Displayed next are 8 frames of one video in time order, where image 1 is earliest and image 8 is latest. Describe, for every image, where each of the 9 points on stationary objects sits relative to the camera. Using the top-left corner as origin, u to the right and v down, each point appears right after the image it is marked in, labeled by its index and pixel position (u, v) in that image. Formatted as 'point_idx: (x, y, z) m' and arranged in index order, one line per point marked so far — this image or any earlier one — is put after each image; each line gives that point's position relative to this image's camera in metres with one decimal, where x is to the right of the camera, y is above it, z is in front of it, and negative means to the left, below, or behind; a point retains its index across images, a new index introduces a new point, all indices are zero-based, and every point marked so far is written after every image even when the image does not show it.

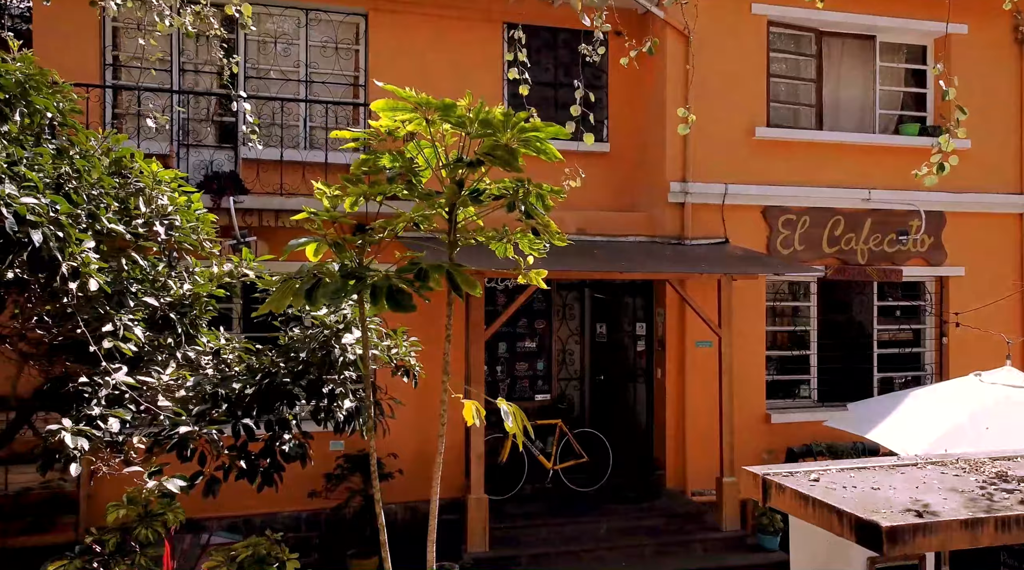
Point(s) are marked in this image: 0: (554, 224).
0: (+0.2, +0.3, +4.2) m
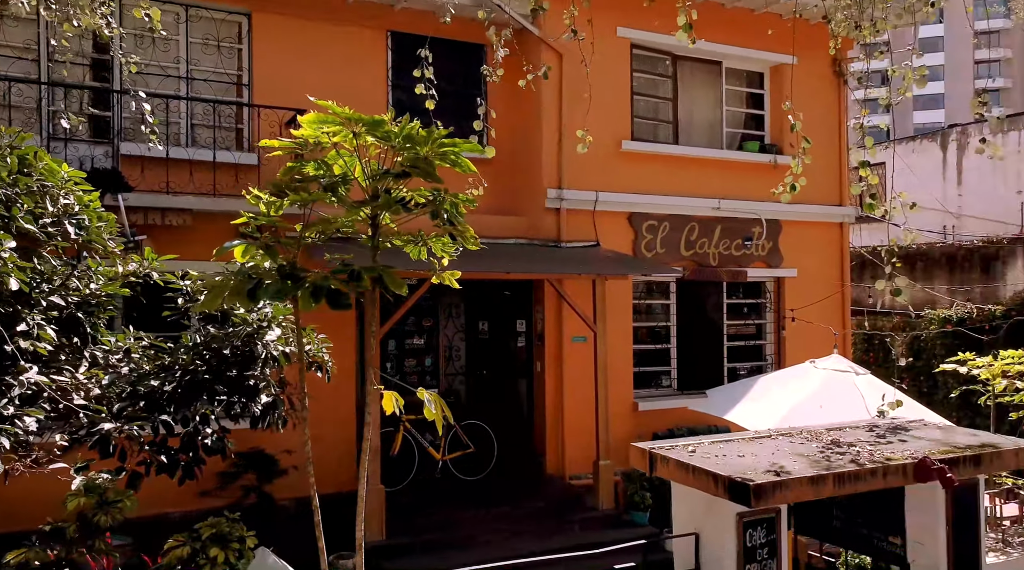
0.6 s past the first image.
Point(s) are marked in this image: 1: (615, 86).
0: (-0.2, +0.3, +4.7) m
1: (+1.2, +2.2, +9.6) m
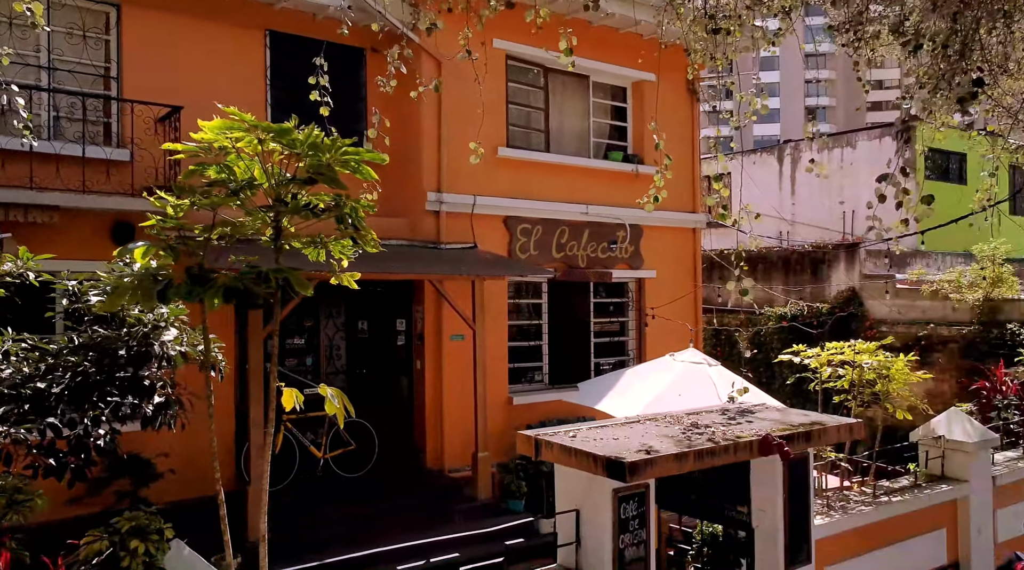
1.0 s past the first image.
0: (-0.8, +0.3, +4.9) m
1: (-0.3, +2.2, +10.0) m
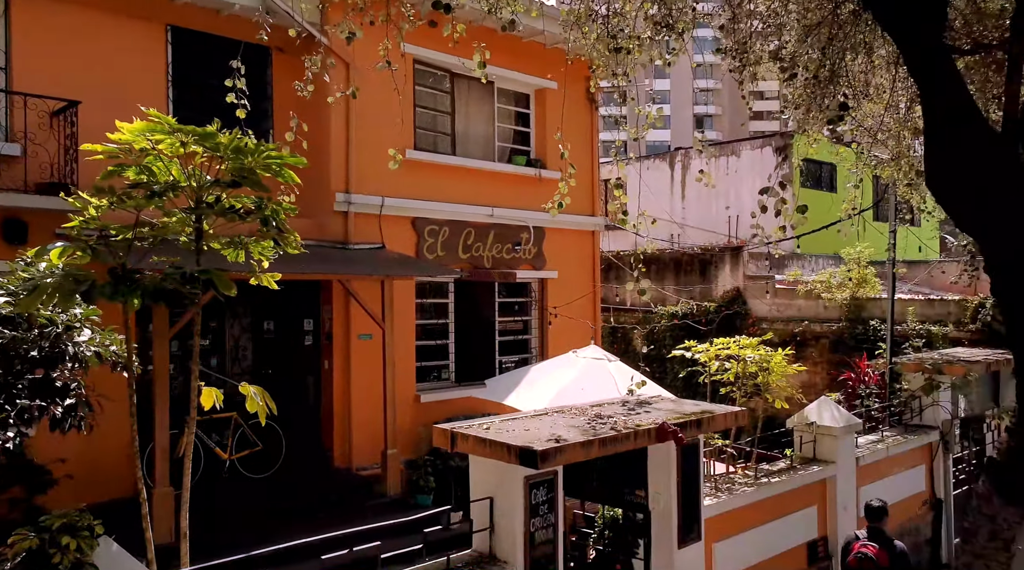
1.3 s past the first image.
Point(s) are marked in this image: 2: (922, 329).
0: (-1.3, +0.3, +5.1) m
1: (-1.4, +2.3, +10.2) m
2: (+5.8, -0.6, +11.9) m
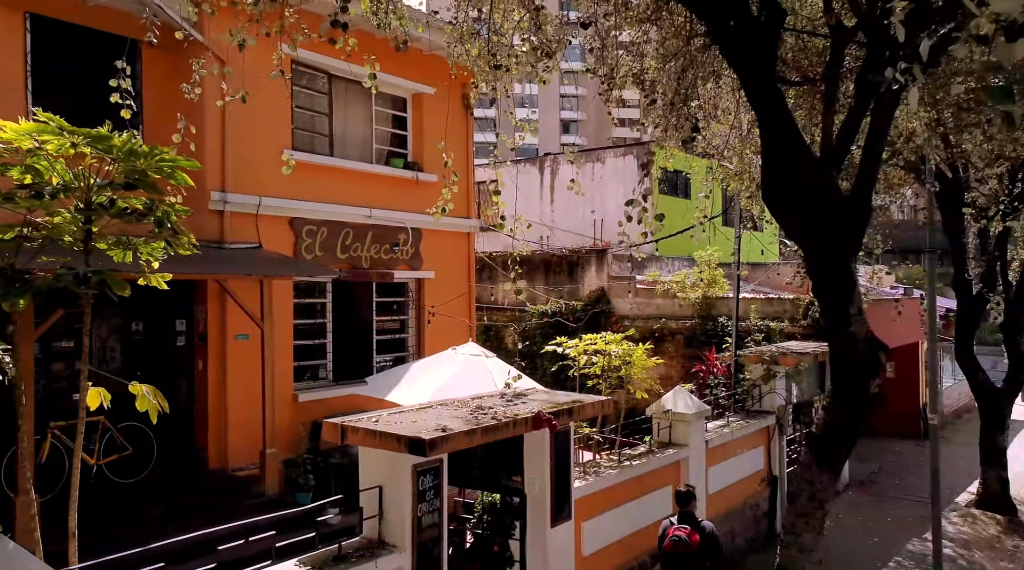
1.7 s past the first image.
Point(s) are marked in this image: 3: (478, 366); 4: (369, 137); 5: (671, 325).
0: (-2.0, +0.3, +5.3) m
1: (-2.9, +2.3, +10.3) m
2: (+3.9, -0.6, +13.1) m
3: (-0.3, -0.8, +8.2) m
4: (-2.0, +2.0, +11.7) m
5: (+2.5, -0.6, +13.5) m
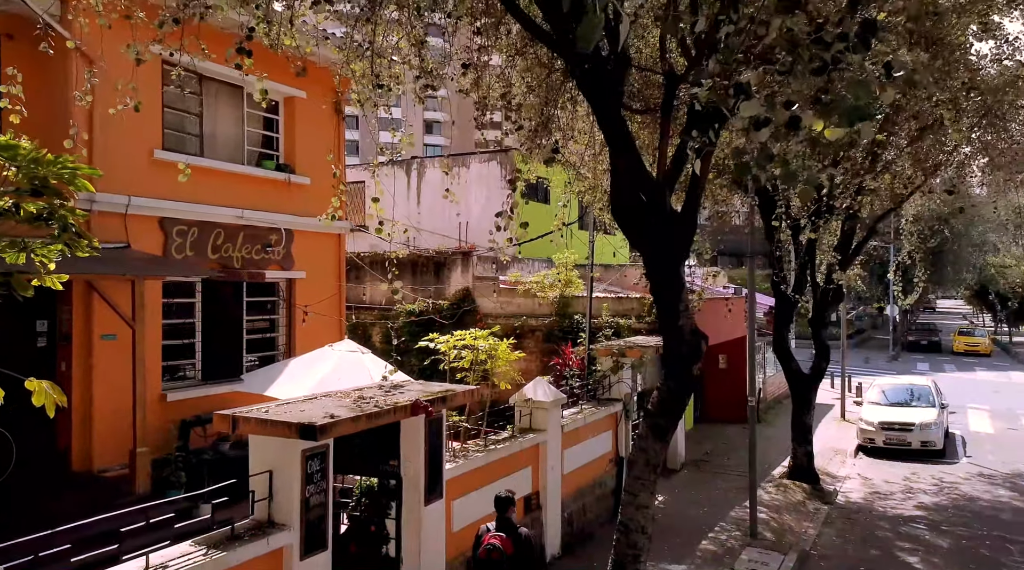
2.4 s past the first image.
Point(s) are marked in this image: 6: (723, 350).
0: (-2.8, +0.3, +5.6) m
1: (-4.5, +2.3, +10.4) m
2: (+1.7, -0.6, +14.3) m
3: (-1.7, -0.8, +8.8) m
4: (-3.9, +2.0, +11.9) m
5: (+0.3, -0.6, +14.5) m
6: (+4.4, -1.4, +17.5) m
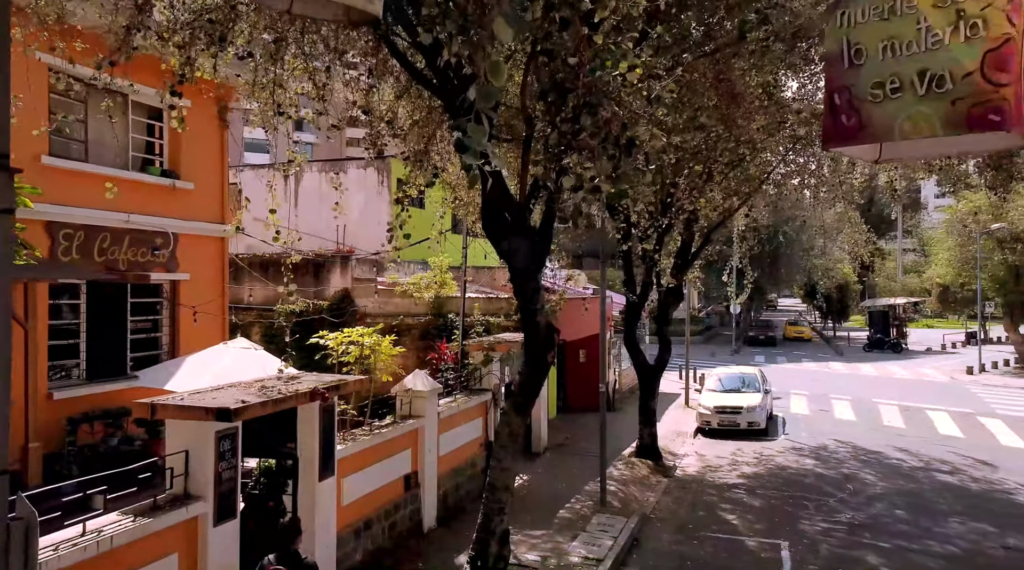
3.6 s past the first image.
0: (-3.7, +0.3, +6.3) m
1: (-6.1, +2.2, +10.8) m
2: (-0.6, -0.6, +15.6) m
3: (-3.0, -0.8, +9.7) m
4: (-5.7, +2.0, +12.4) m
5: (-2.0, -0.7, +15.6) m
6: (+1.6, -1.4, +19.2) m
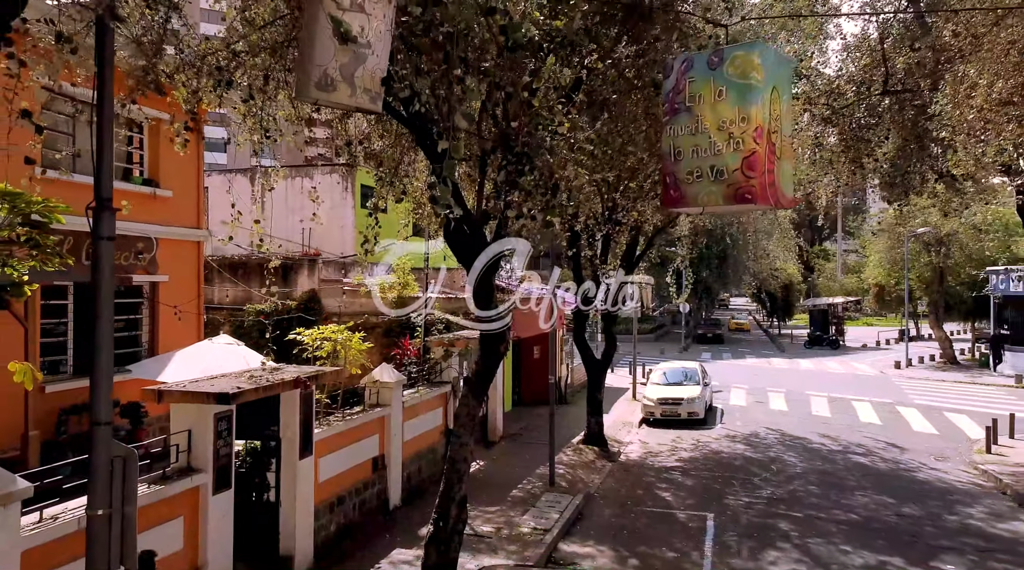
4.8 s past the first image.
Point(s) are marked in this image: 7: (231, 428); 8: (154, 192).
0: (-4.1, +0.2, +7.3) m
1: (-6.7, +2.2, +11.7) m
2: (-1.4, -0.7, +16.8) m
3: (-3.6, -0.9, +10.7) m
4: (-6.4, +2.0, +13.3) m
5: (-2.8, -0.7, +16.7) m
6: (+0.6, -1.4, +20.5) m
7: (-2.8, -1.4, +8.3) m
8: (-5.9, +1.5, +13.9) m
